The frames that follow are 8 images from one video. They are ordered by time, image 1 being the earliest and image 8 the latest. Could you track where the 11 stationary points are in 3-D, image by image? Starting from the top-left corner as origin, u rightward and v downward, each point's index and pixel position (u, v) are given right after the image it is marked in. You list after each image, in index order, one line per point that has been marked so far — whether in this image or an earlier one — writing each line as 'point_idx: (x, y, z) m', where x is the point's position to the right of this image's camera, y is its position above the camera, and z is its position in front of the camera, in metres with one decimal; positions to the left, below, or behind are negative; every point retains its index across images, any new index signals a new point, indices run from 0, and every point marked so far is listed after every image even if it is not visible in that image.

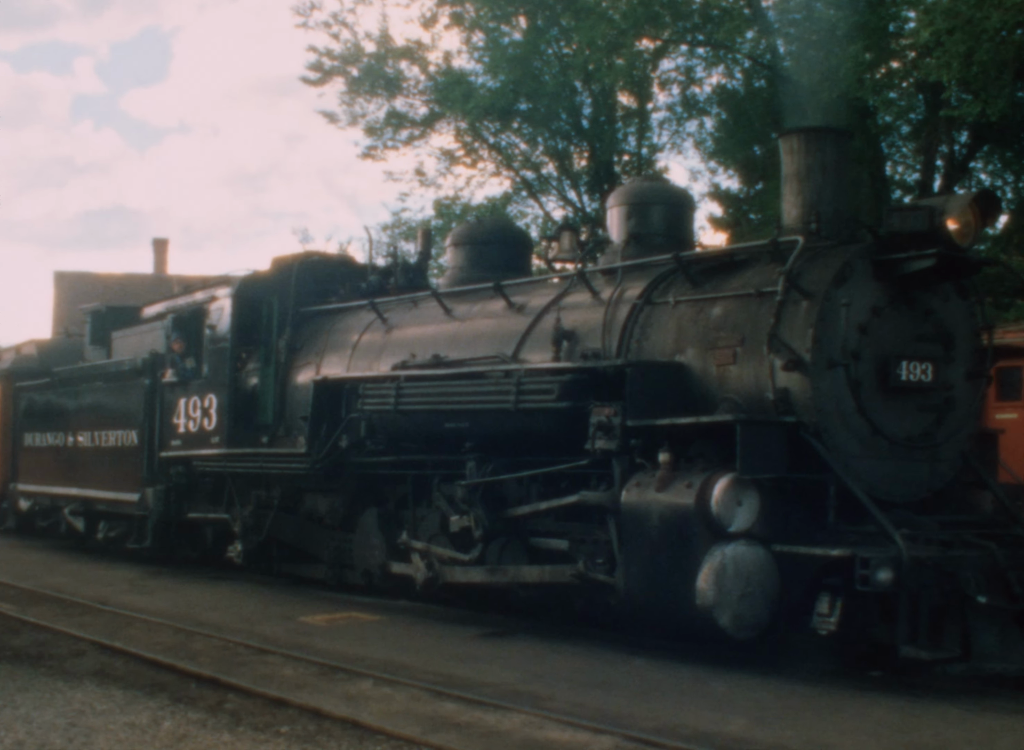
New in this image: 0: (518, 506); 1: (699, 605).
0: (0.0, -0.6, +7.9) m
1: (+0.7, -0.9, +6.3) m
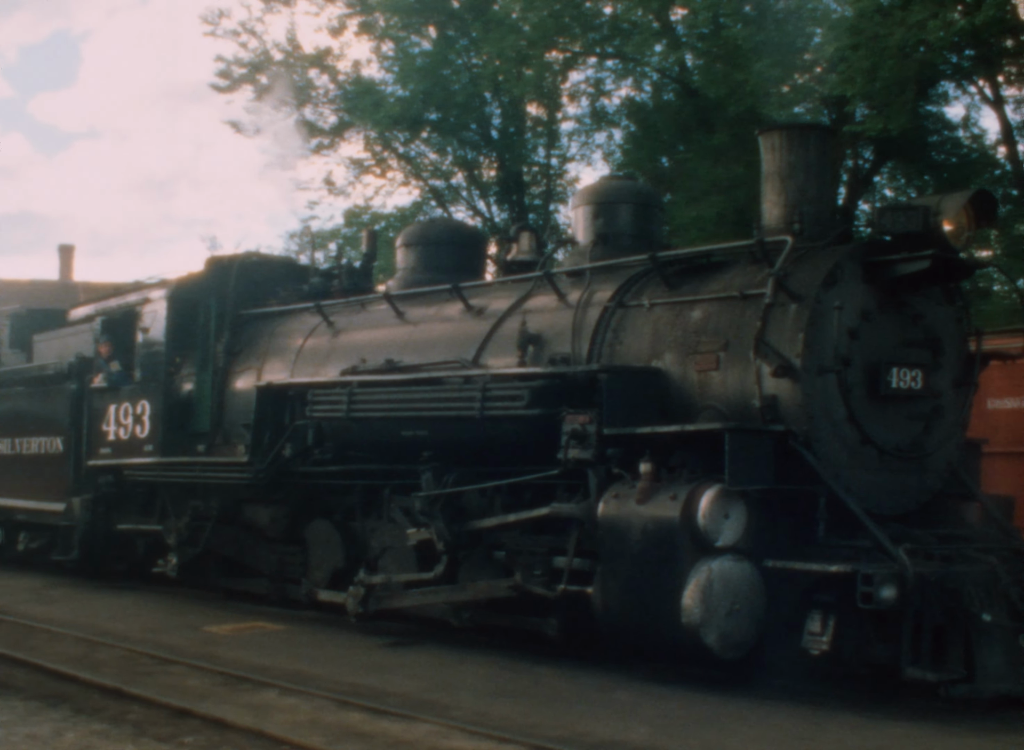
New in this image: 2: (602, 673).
0: (-0.1, -0.7, +7.5) m
1: (+0.6, -0.9, +6.0) m
2: (+0.4, -1.3, +7.1) m
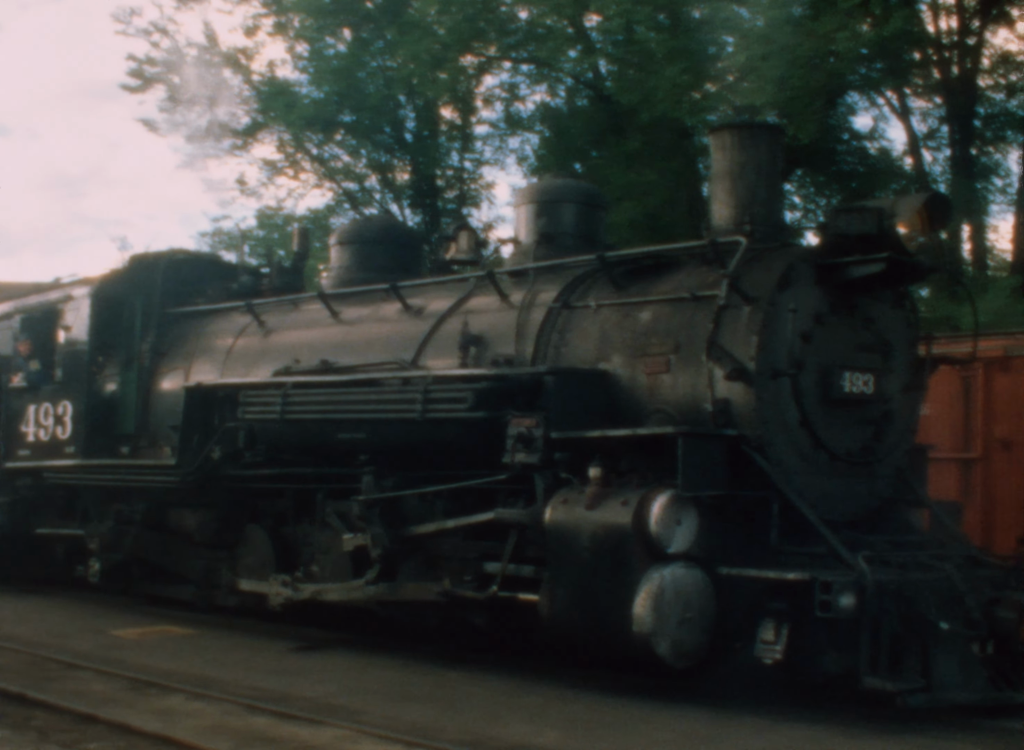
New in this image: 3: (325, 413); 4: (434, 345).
0: (-0.4, -0.7, +7.3) m
1: (+0.4, -0.9, +5.8) m
2: (+0.1, -1.3, +7.0) m
3: (-0.9, -0.2, +7.6) m
4: (-0.4, +0.1, +7.7) m
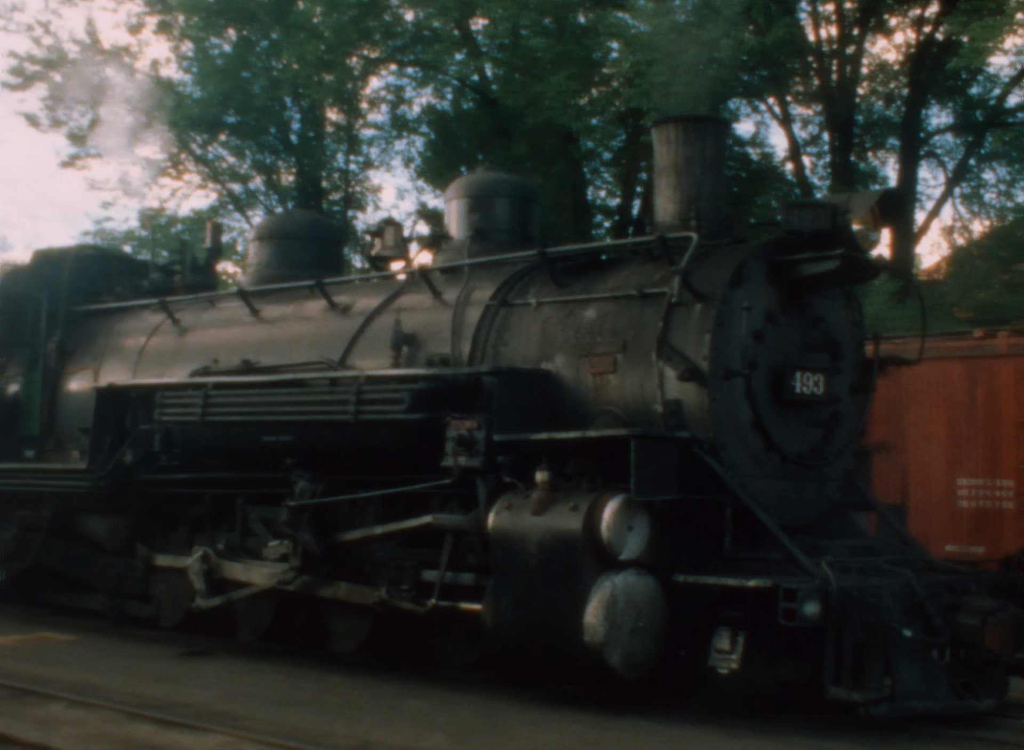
0: (-0.7, -0.7, +7.0) m
1: (+0.2, -0.9, +5.6) m
2: (-0.1, -1.3, +6.7) m
3: (-1.2, -0.2, +7.3) m
4: (-0.7, +0.1, +7.4) m
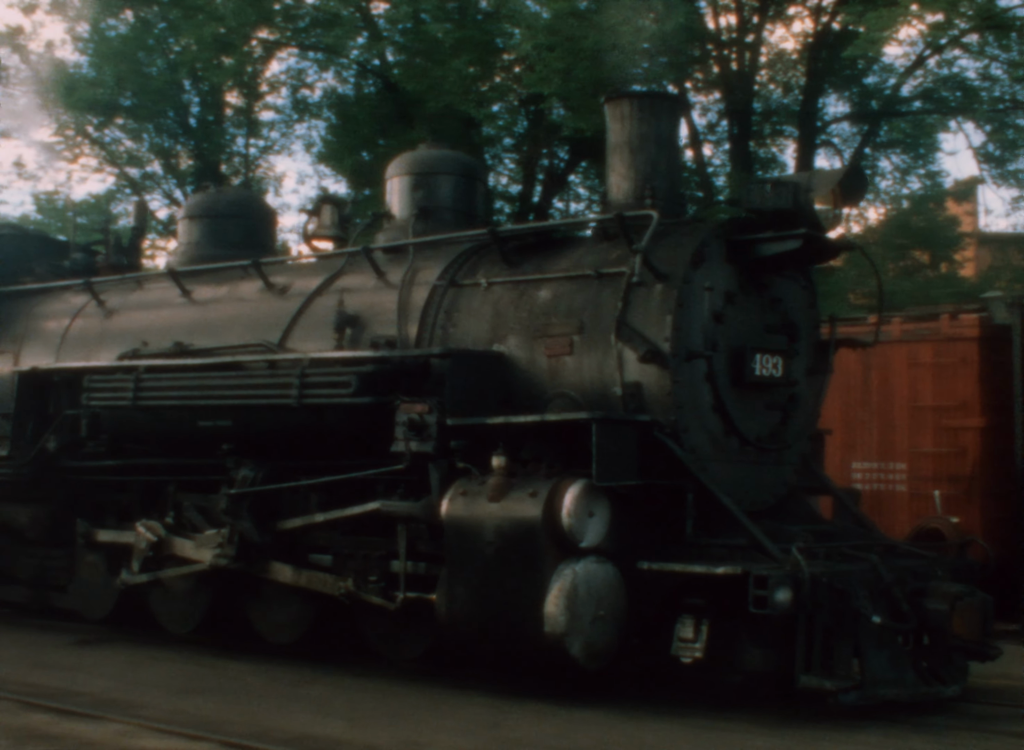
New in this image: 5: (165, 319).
0: (-0.9, -0.6, +6.8) m
1: (+0.1, -0.9, +5.4) m
2: (-0.3, -1.2, +6.5) m
3: (-1.4, -0.1, +7.1) m
4: (-0.9, +0.2, +7.2) m
5: (-1.7, +0.3, +8.0) m
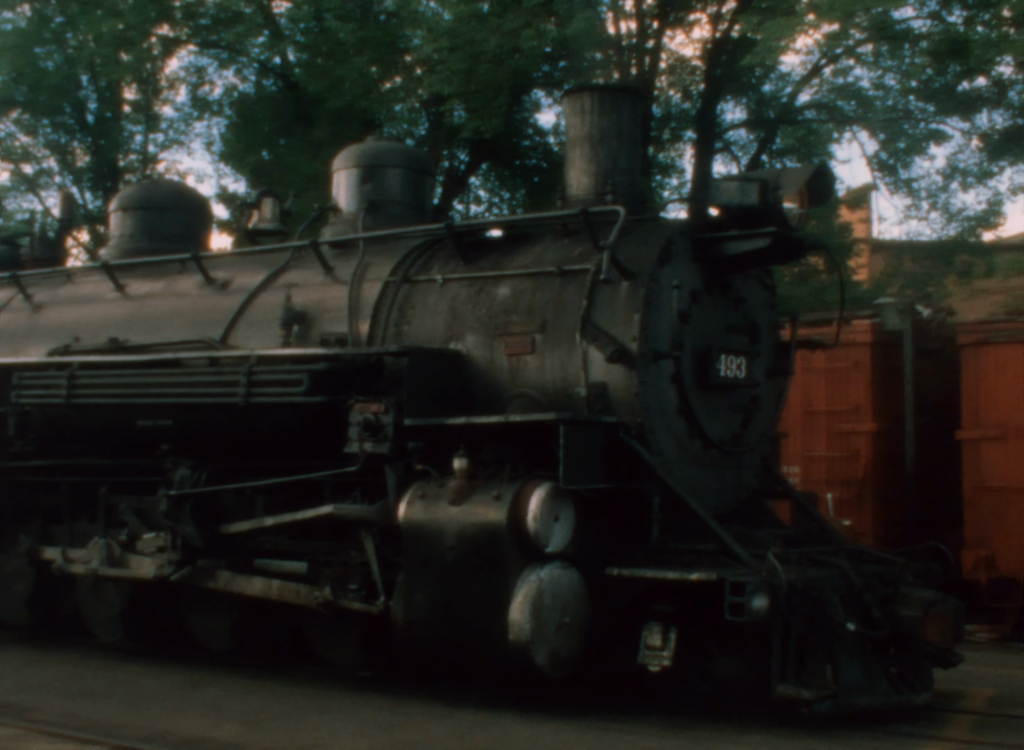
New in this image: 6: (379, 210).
0: (-1.1, -0.6, +6.6) m
1: (0.0, -0.8, +5.2) m
2: (-0.5, -1.2, +6.3) m
3: (-1.6, -0.1, +6.8) m
4: (-1.1, +0.2, +6.9) m
5: (-1.9, +0.3, +7.7) m
6: (-0.6, +0.7, +7.0) m
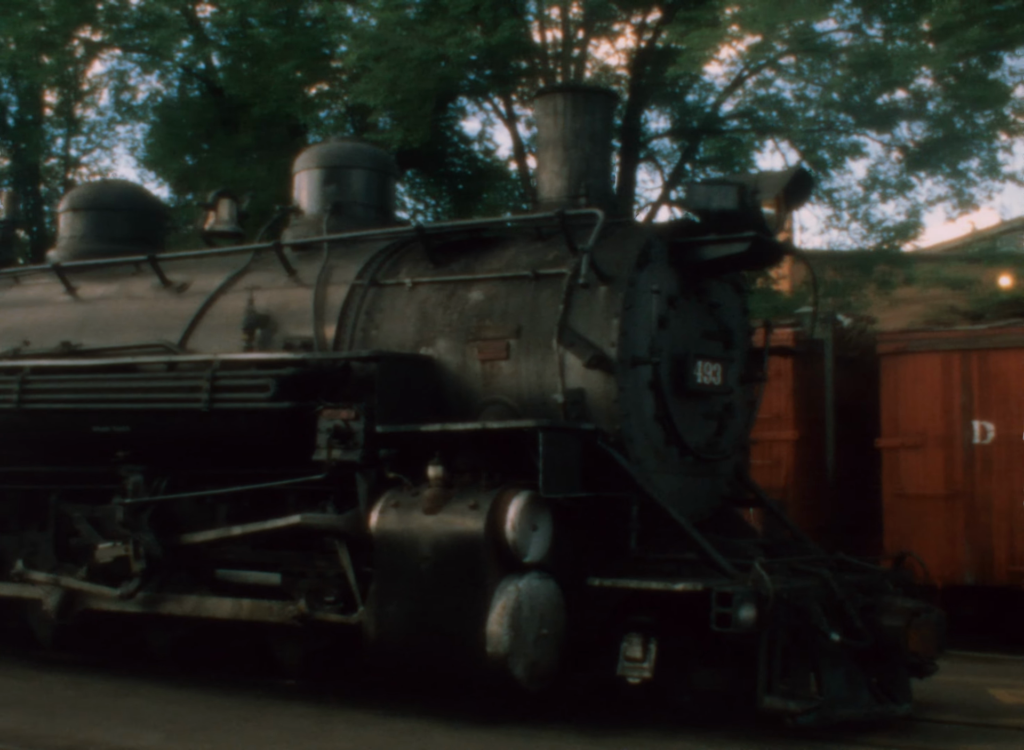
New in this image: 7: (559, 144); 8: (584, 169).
0: (-1.2, -0.6, +6.4) m
1: (-0.1, -0.9, +5.1) m
2: (-0.6, -1.2, +6.2) m
3: (-1.7, -0.1, +6.6) m
4: (-1.3, +0.2, +6.7) m
5: (-2.1, +0.3, +7.5) m
6: (-0.7, +0.7, +6.9) m
7: (+0.2, +0.9, +6.2) m
8: (+0.3, +0.8, +6.2) m
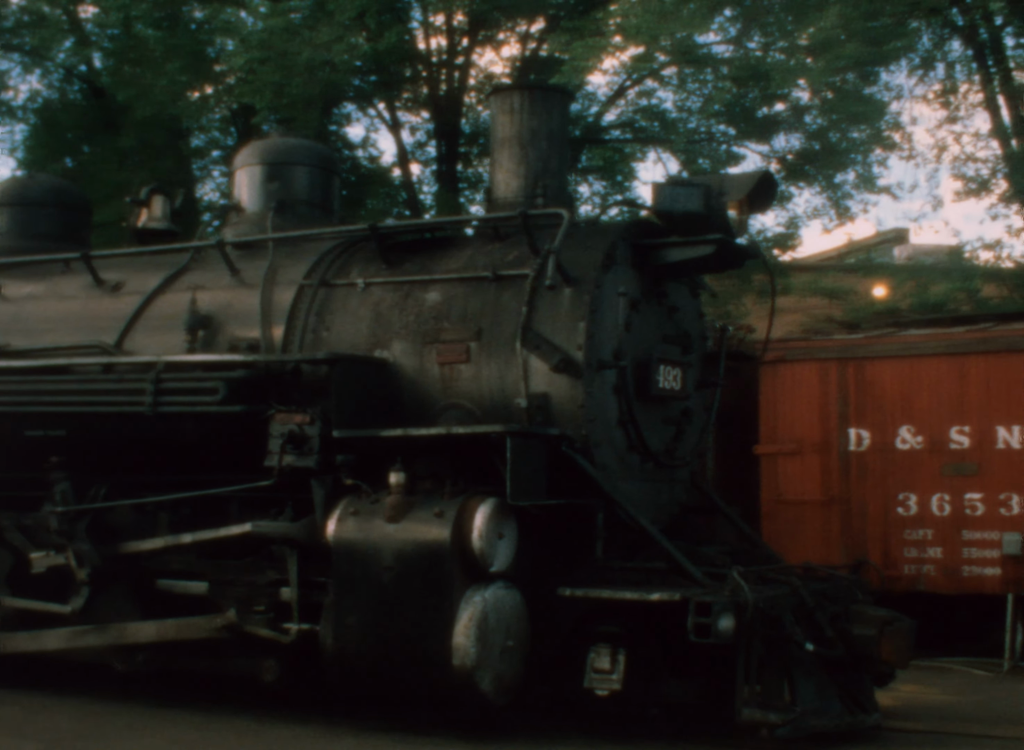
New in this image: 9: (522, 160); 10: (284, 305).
0: (-1.4, -0.6, +6.1) m
1: (-0.2, -0.9, +4.9) m
2: (-0.8, -1.2, +6.0) m
3: (-1.9, -0.1, +6.3) m
4: (-1.5, +0.2, +6.5) m
5: (-2.4, +0.3, +7.2) m
6: (-0.9, +0.7, +6.7) m
7: (0.0, +0.9, +6.1) m
8: (+0.1, +0.8, +6.1) m
9: (0.0, +0.8, +6.1) m
10: (-0.8, +0.3, +6.1) m
